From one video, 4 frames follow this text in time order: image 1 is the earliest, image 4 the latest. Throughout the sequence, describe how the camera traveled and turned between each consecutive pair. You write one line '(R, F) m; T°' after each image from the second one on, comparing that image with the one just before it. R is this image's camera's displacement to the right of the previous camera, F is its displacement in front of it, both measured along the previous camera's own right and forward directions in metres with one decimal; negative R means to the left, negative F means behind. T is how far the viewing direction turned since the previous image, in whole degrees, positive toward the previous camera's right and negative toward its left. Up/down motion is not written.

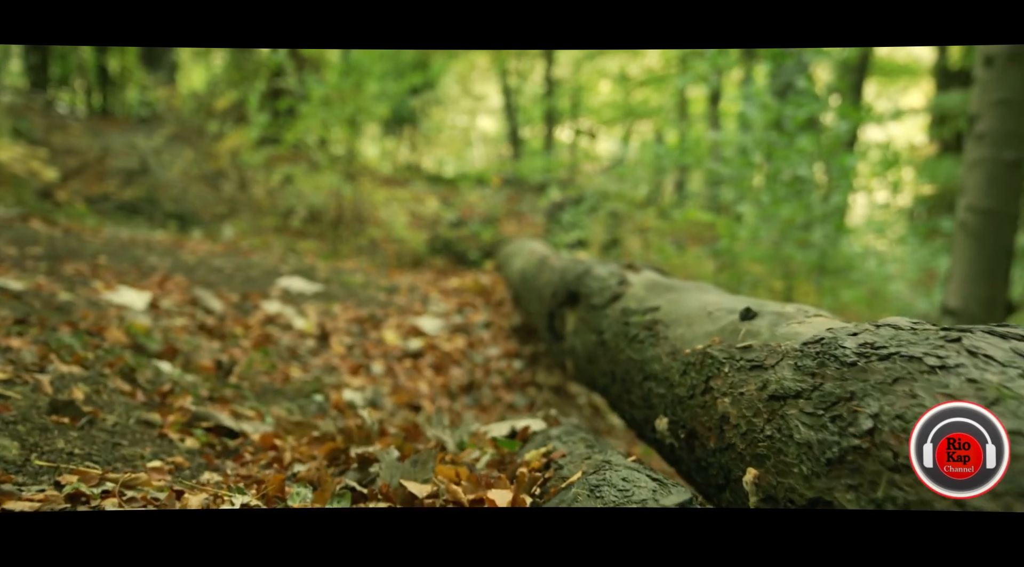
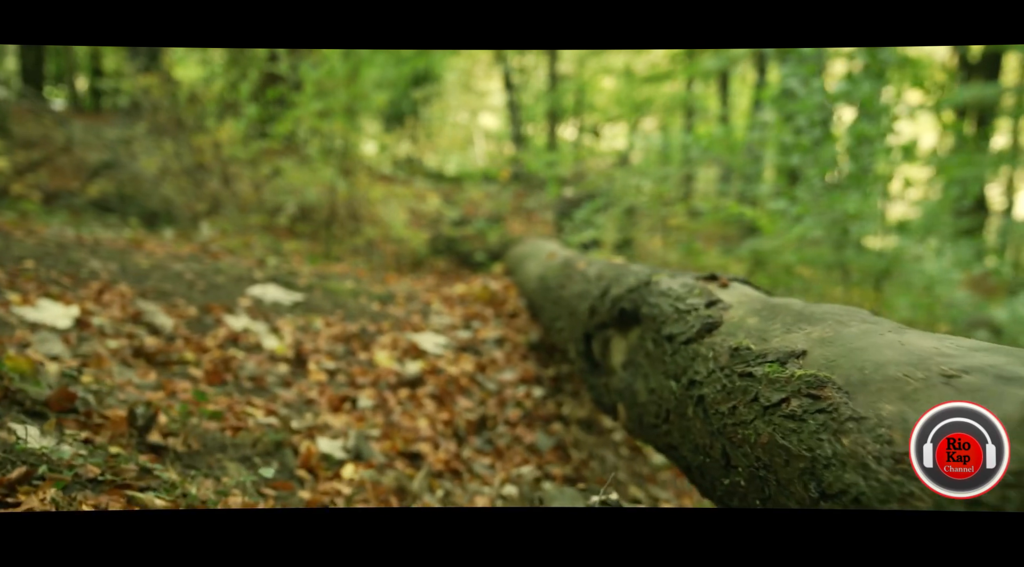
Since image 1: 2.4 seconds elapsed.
(-0.1, +1.3) m; 0°
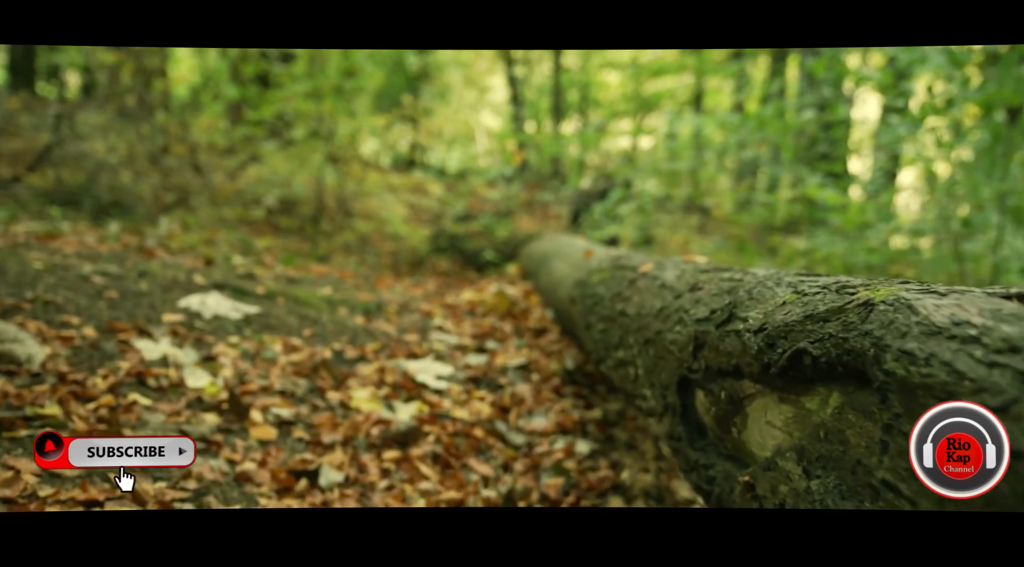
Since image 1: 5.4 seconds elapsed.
(-0.2, +1.8) m; 0°
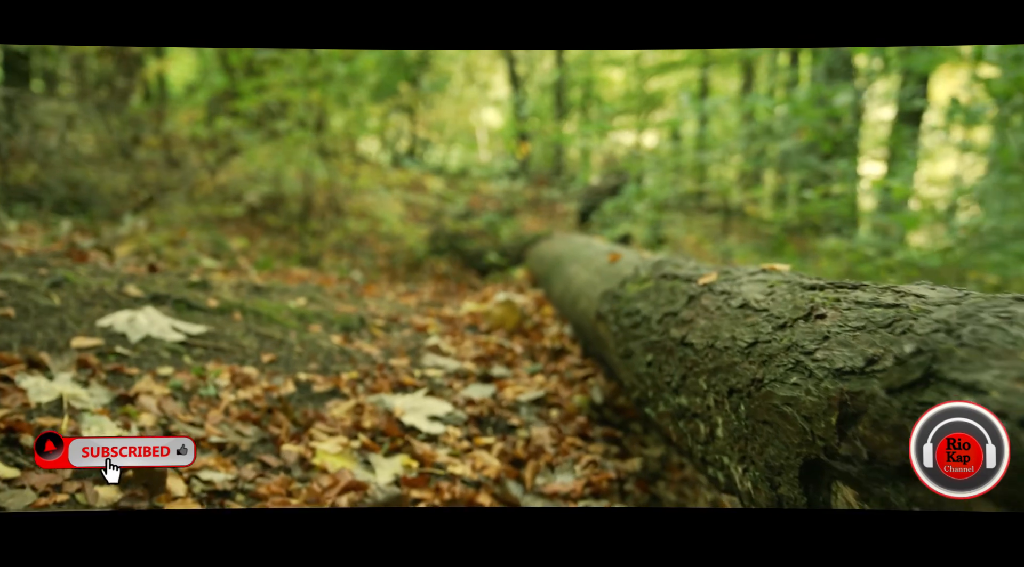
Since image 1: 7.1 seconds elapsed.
(-0.1, +1.0) m; 0°
